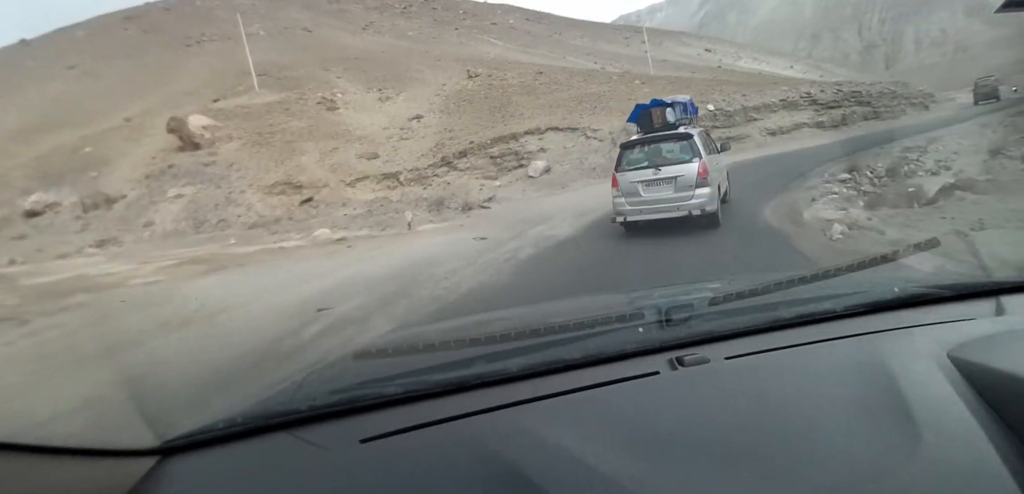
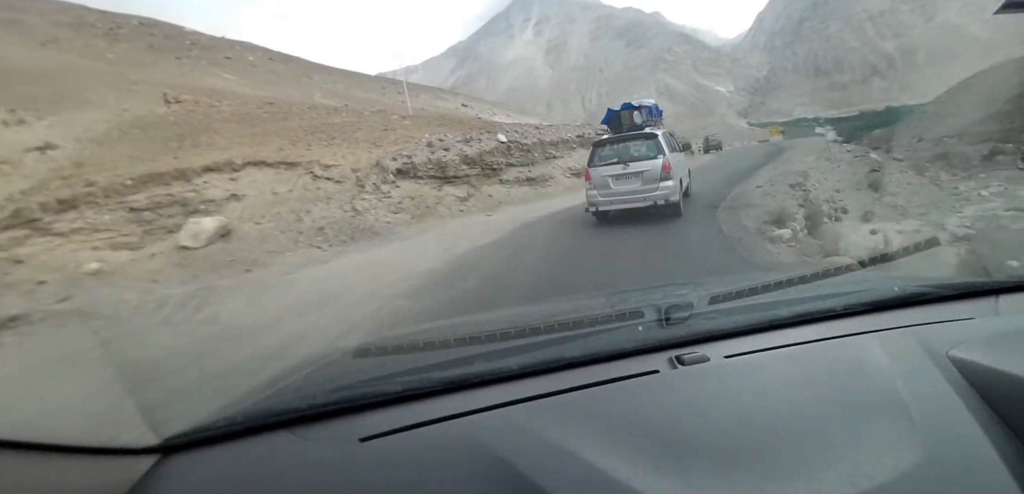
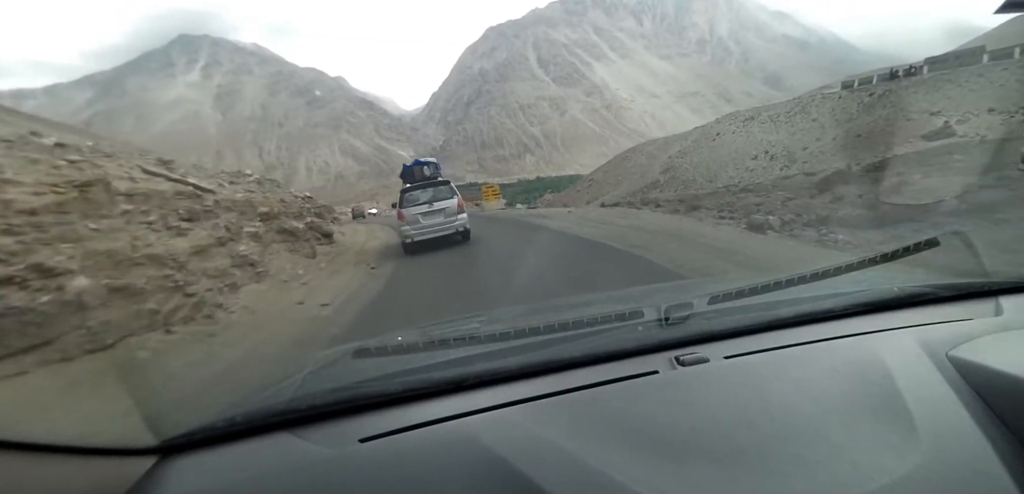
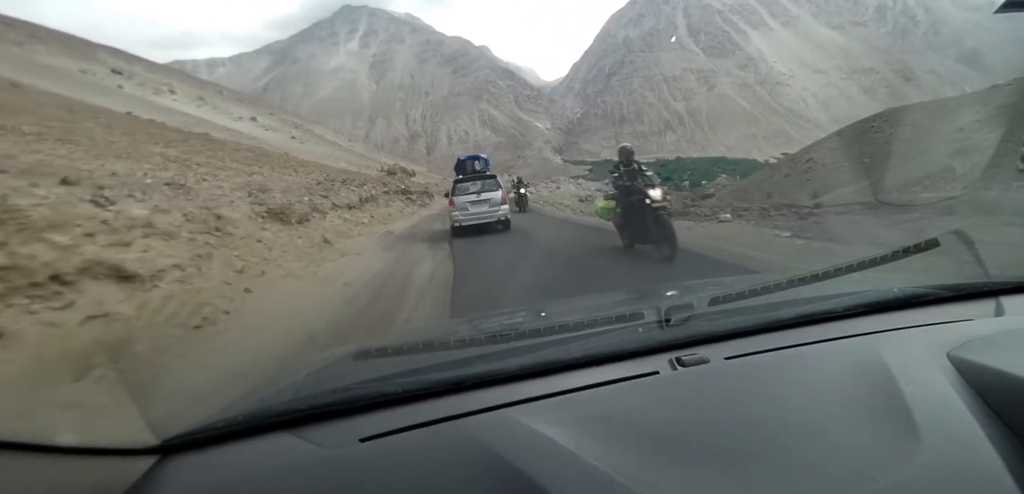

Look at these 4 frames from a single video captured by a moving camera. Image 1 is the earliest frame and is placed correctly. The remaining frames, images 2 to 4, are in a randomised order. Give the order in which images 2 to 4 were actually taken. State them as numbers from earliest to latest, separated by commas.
2, 3, 4
